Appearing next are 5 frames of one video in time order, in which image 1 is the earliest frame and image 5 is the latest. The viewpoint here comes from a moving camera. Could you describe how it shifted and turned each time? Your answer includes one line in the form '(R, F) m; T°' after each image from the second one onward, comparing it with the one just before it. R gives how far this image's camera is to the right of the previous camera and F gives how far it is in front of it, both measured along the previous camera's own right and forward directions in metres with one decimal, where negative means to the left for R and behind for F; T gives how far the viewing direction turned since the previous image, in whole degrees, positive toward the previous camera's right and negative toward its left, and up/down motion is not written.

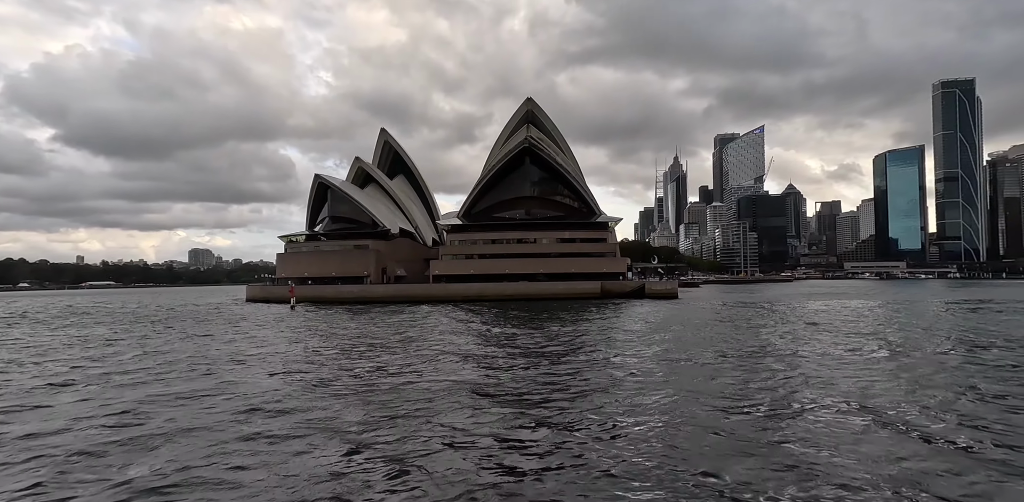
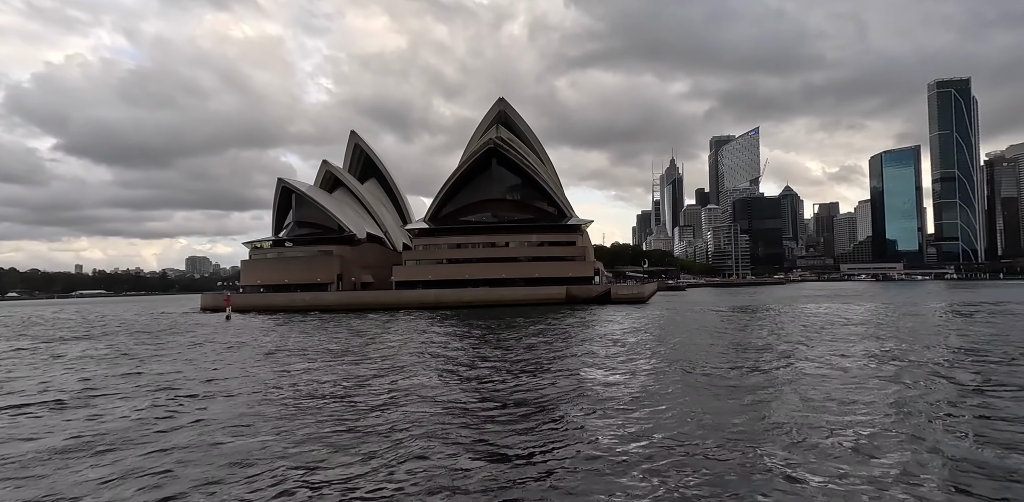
(+2.3, +0.4) m; -1°
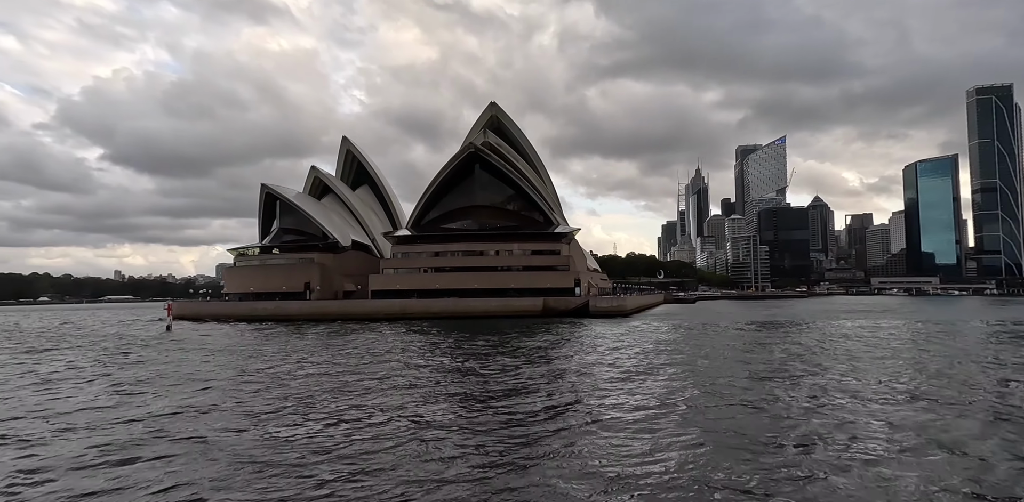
(+3.2, +0.5) m; -4°
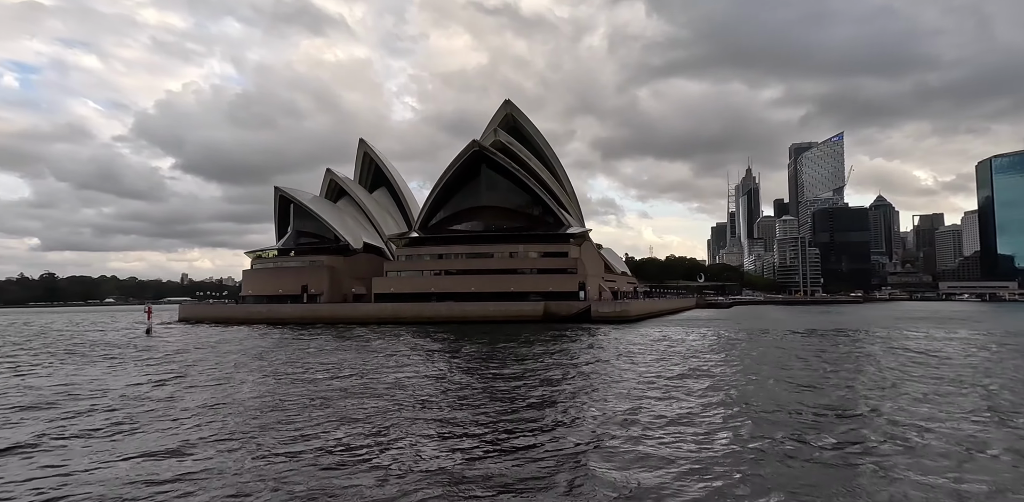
(+3.0, +0.7) m; -6°
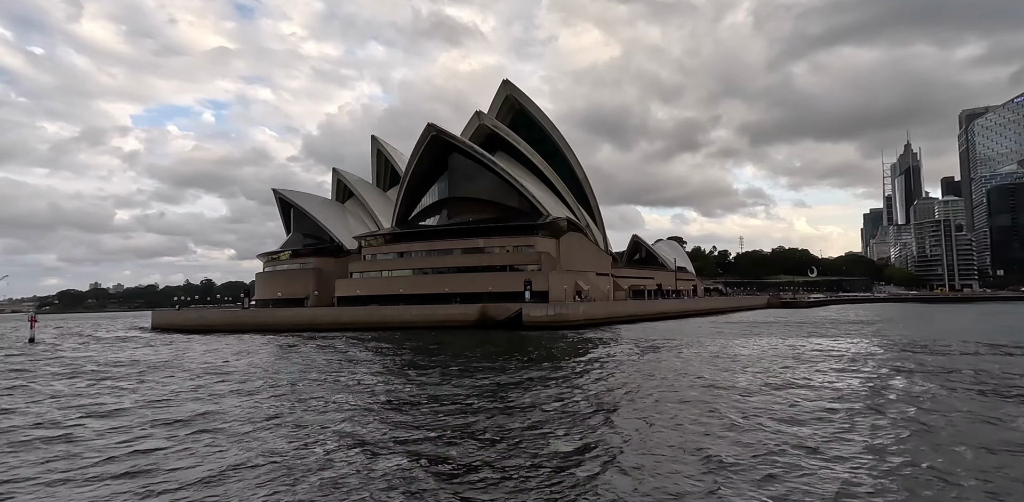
(+9.7, +4.3) m; -16°
